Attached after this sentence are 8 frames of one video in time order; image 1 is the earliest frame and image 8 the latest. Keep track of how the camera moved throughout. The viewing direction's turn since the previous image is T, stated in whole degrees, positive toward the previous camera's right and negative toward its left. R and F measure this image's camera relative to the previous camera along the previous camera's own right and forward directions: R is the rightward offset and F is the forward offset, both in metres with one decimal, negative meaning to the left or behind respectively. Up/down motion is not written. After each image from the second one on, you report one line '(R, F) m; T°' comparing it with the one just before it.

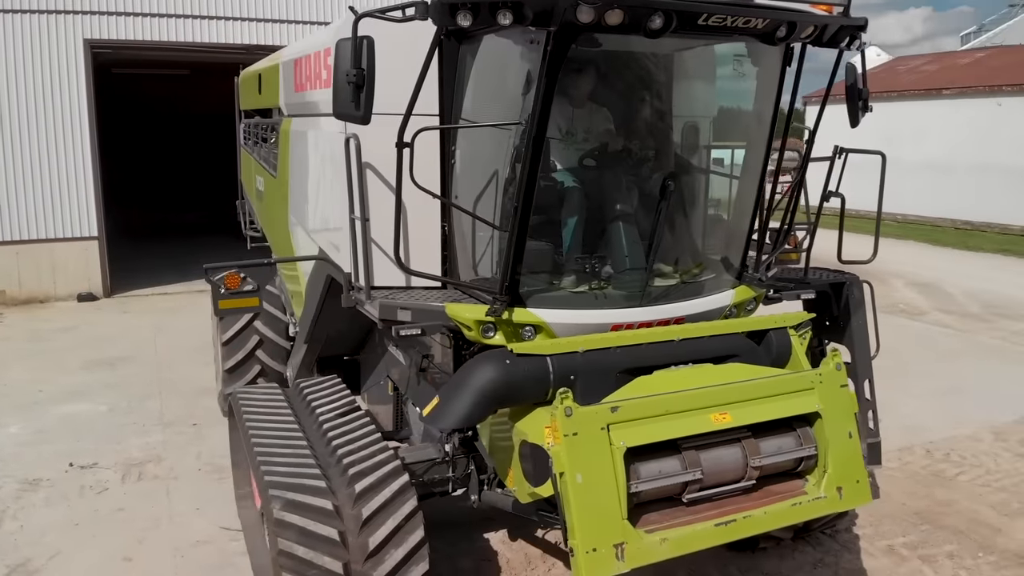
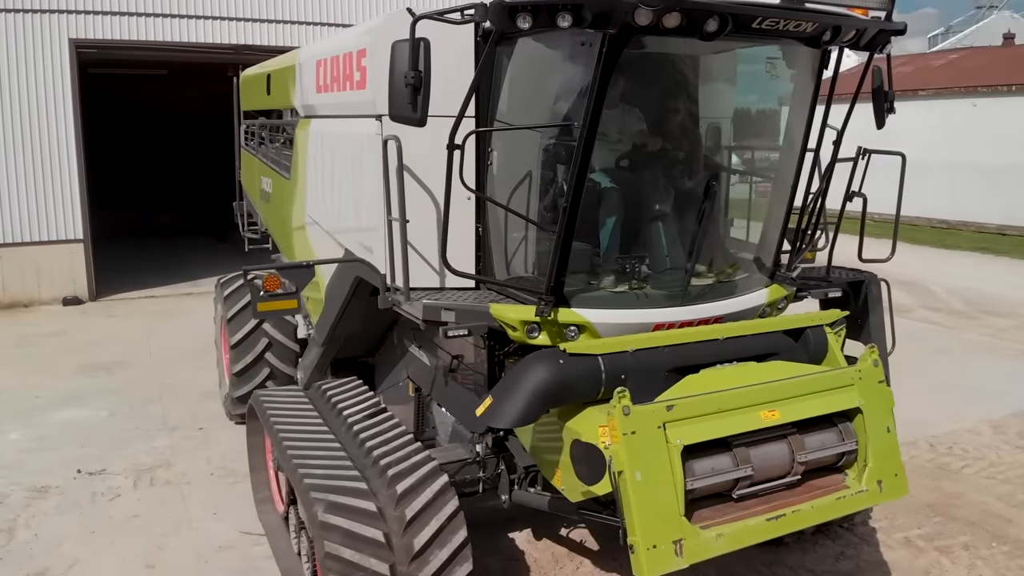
(-0.3, 0.0) m; +2°
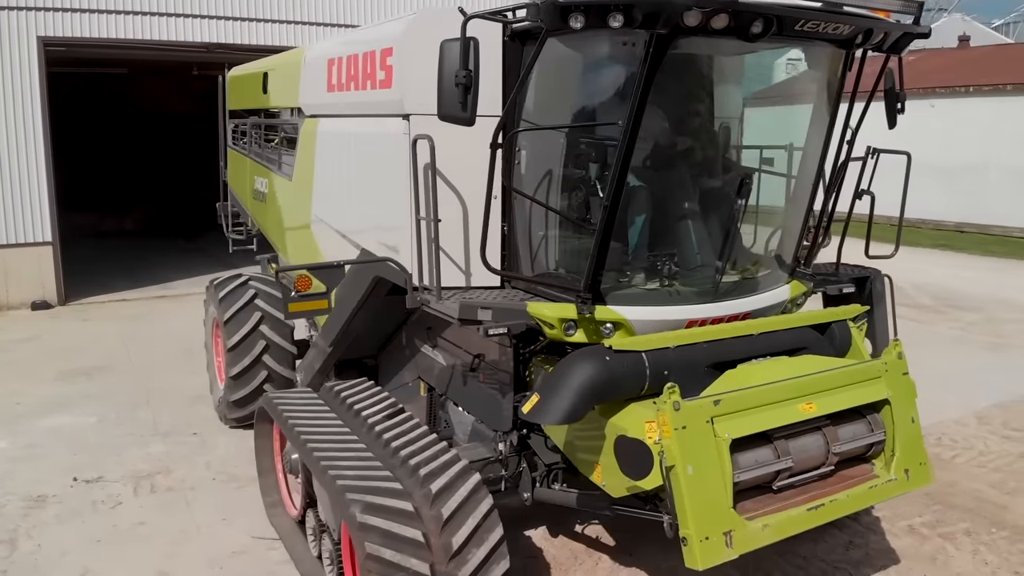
(-0.3, 0.0) m; +3°
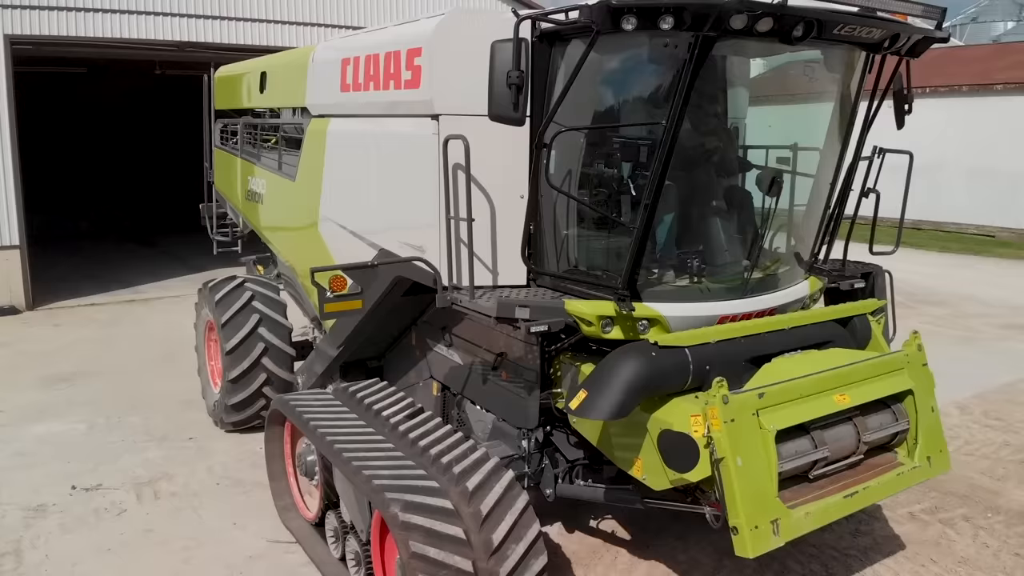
(-0.3, 0.0) m; +3°
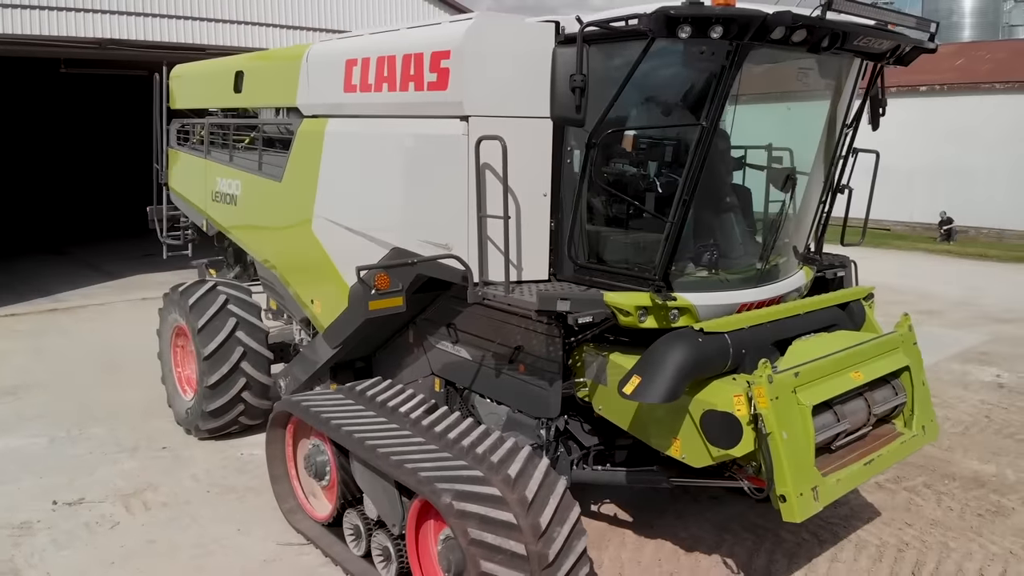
(-0.5, -0.1) m; +7°
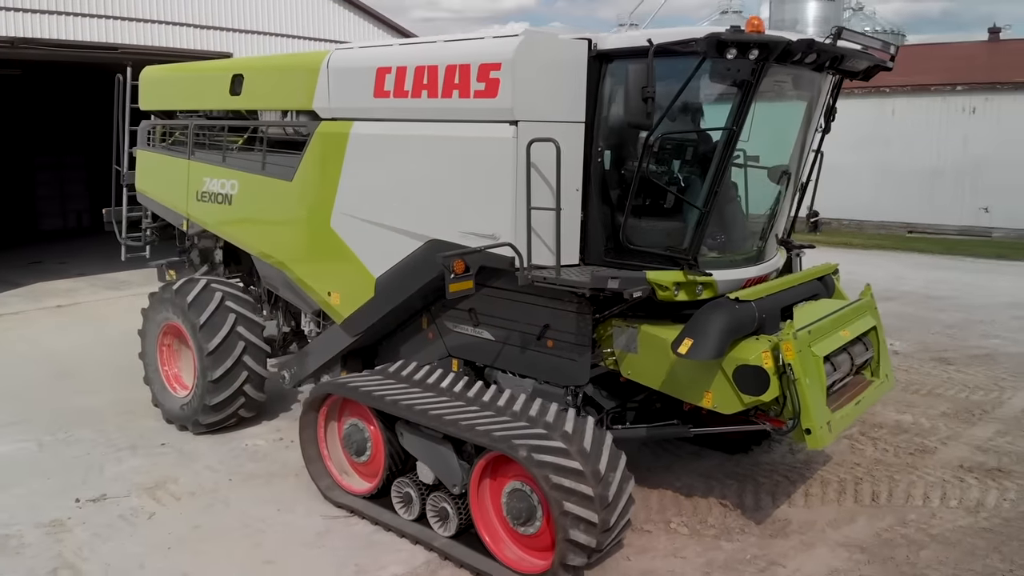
(-0.8, -0.4) m; +9°
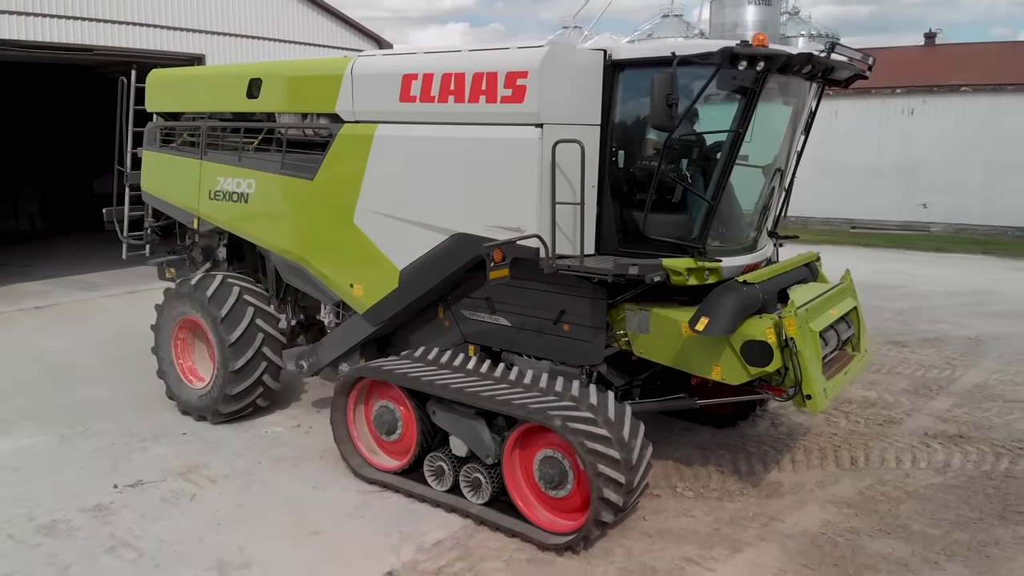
(-0.4, -0.4) m; +4°
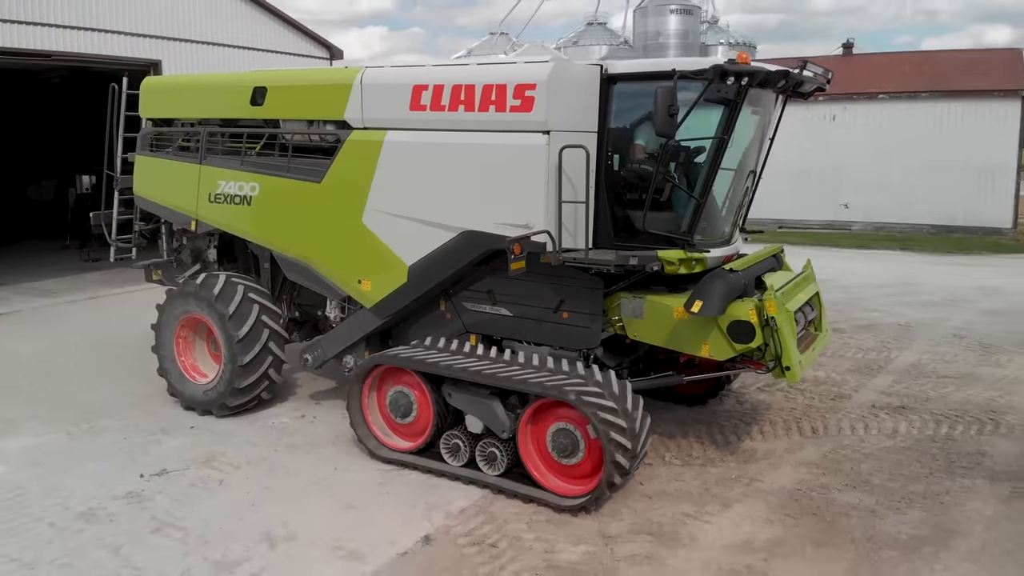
(-0.5, -0.4) m; +5°
